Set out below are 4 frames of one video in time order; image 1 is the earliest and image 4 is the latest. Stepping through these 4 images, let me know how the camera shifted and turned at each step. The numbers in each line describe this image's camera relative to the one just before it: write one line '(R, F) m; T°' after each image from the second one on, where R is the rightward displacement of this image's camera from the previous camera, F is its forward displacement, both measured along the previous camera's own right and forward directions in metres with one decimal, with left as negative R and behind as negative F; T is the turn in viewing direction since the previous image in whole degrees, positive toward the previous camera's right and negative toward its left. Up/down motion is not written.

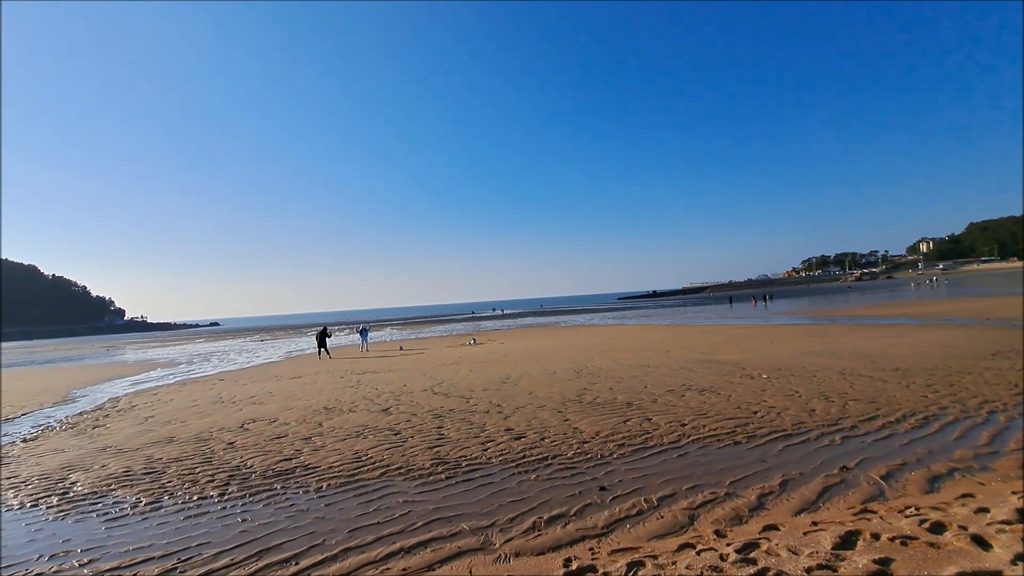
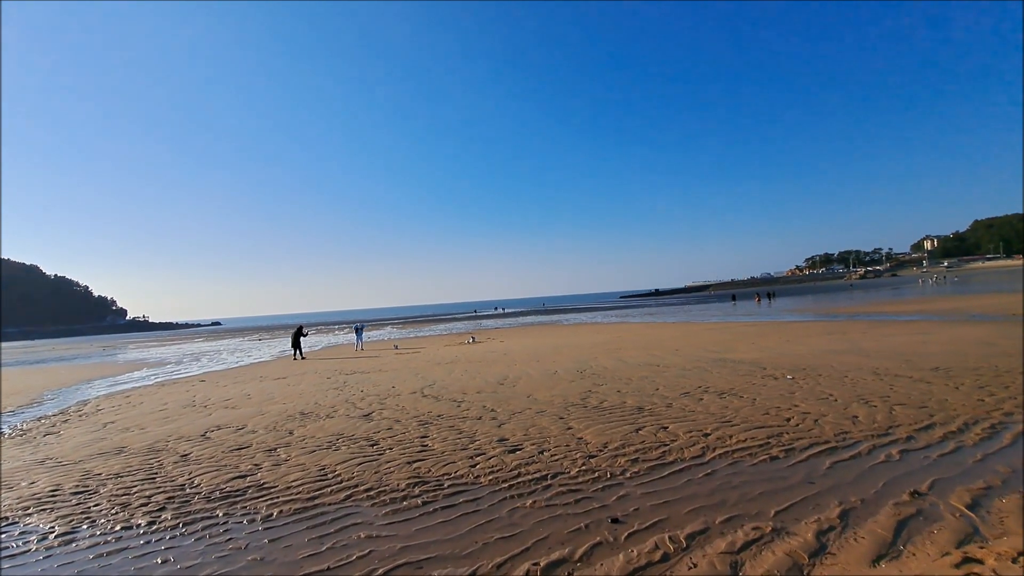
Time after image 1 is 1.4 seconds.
(+0.1, +1.1) m; 0°
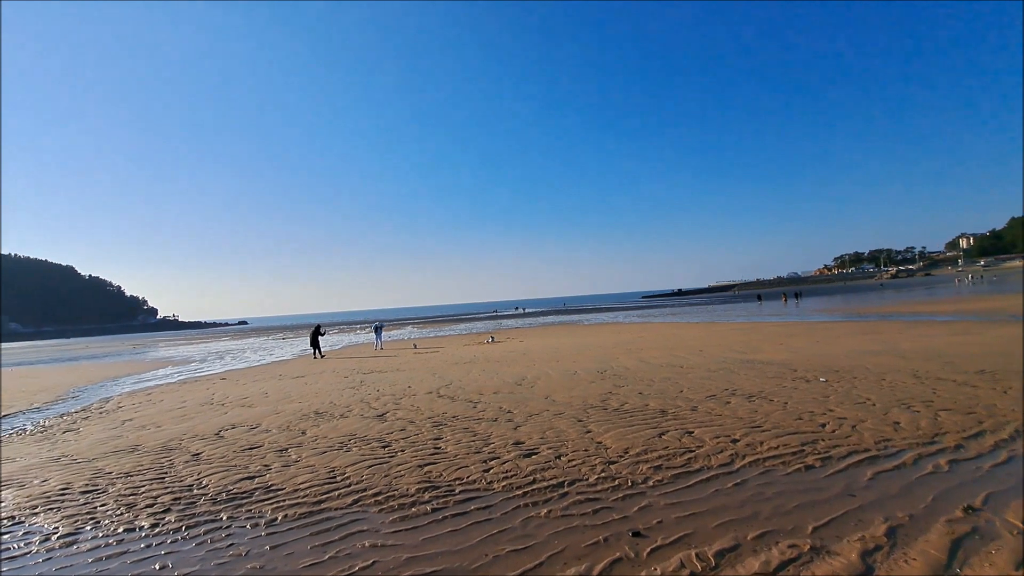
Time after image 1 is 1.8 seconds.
(+0.1, +0.3) m; -2°
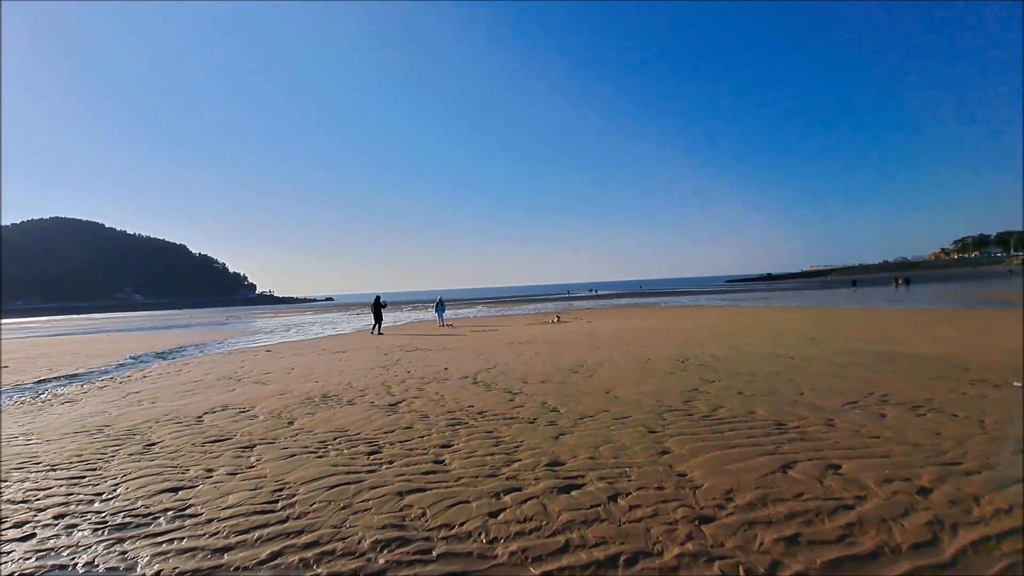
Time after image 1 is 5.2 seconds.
(+0.3, +2.3) m; -8°
